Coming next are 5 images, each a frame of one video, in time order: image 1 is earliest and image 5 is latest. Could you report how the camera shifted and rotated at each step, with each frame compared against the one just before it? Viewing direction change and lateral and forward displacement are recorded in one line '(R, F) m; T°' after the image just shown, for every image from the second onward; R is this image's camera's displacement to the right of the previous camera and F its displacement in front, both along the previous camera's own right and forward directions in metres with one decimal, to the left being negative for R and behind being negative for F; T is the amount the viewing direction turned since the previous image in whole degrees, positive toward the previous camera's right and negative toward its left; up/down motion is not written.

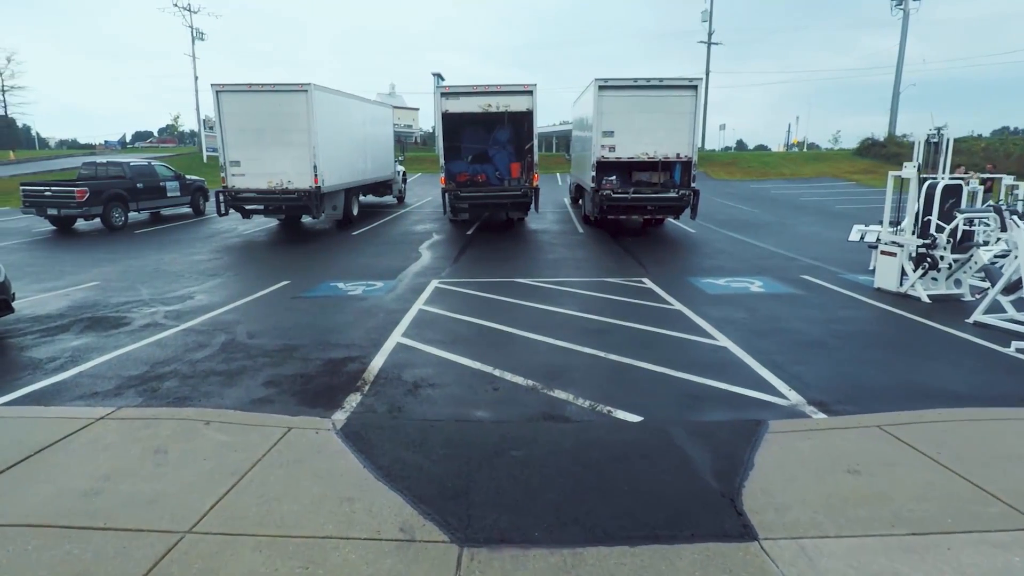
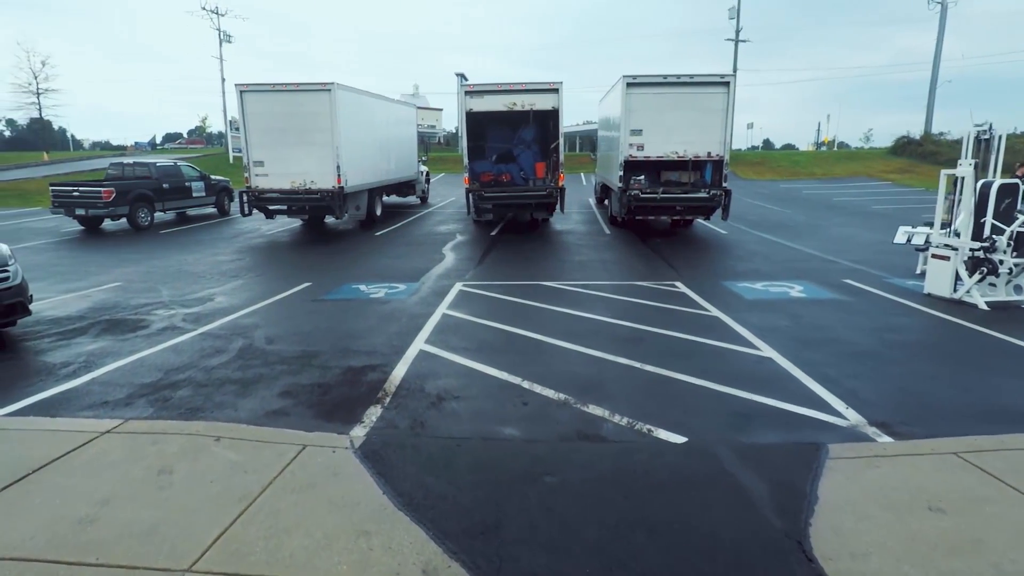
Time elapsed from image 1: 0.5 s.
(-0.1, +0.4) m; -2°
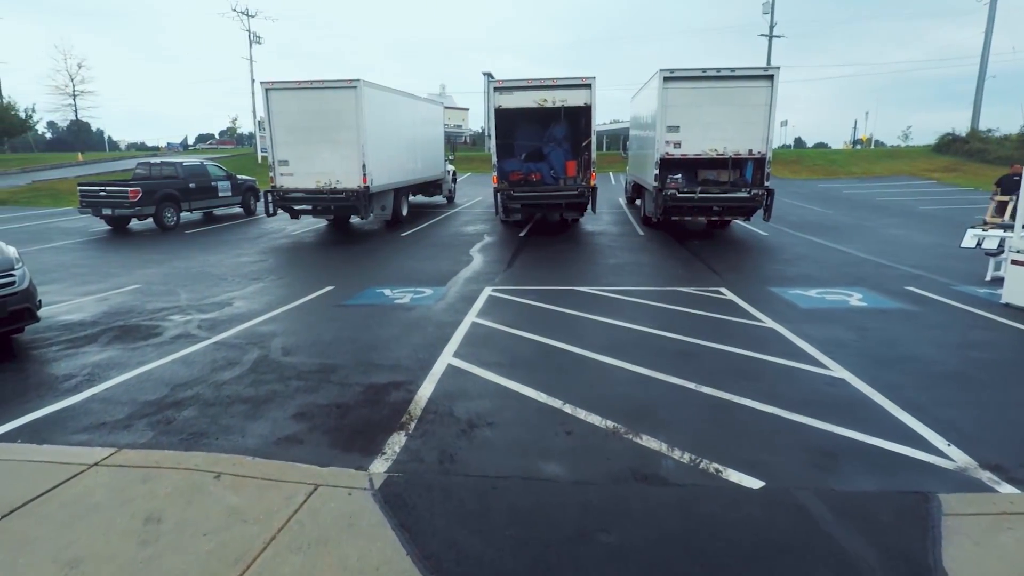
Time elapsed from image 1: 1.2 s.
(-0.1, +0.7) m; -2°
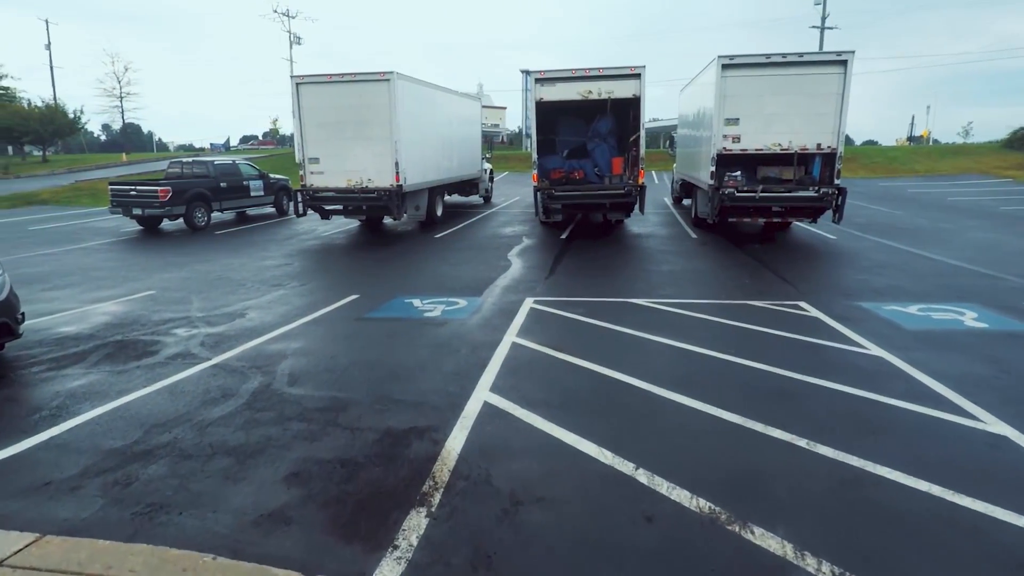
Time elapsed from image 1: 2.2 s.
(-0.1, +1.2) m; -3°
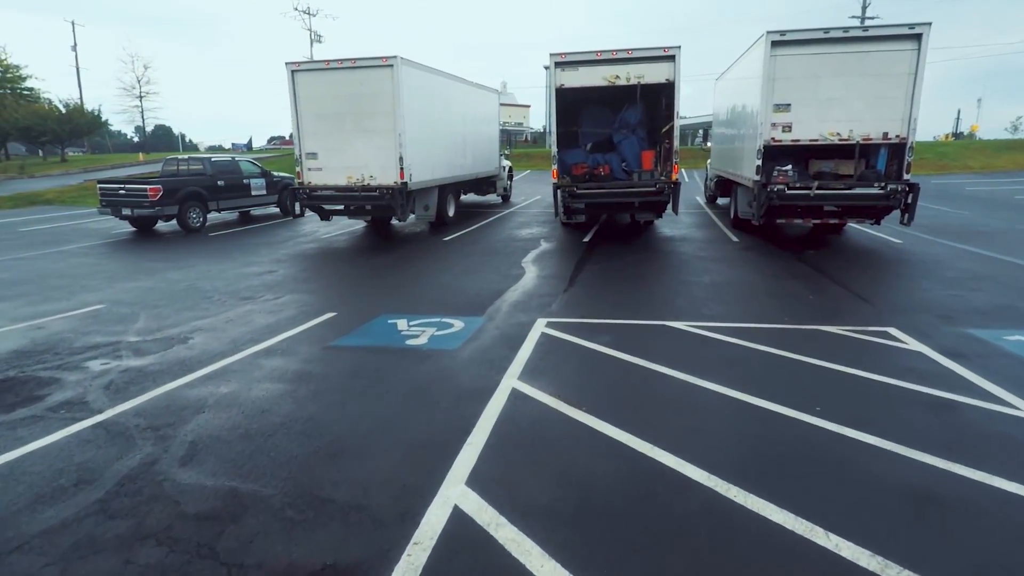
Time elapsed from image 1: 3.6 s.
(+0.2, +1.9) m; -2°
